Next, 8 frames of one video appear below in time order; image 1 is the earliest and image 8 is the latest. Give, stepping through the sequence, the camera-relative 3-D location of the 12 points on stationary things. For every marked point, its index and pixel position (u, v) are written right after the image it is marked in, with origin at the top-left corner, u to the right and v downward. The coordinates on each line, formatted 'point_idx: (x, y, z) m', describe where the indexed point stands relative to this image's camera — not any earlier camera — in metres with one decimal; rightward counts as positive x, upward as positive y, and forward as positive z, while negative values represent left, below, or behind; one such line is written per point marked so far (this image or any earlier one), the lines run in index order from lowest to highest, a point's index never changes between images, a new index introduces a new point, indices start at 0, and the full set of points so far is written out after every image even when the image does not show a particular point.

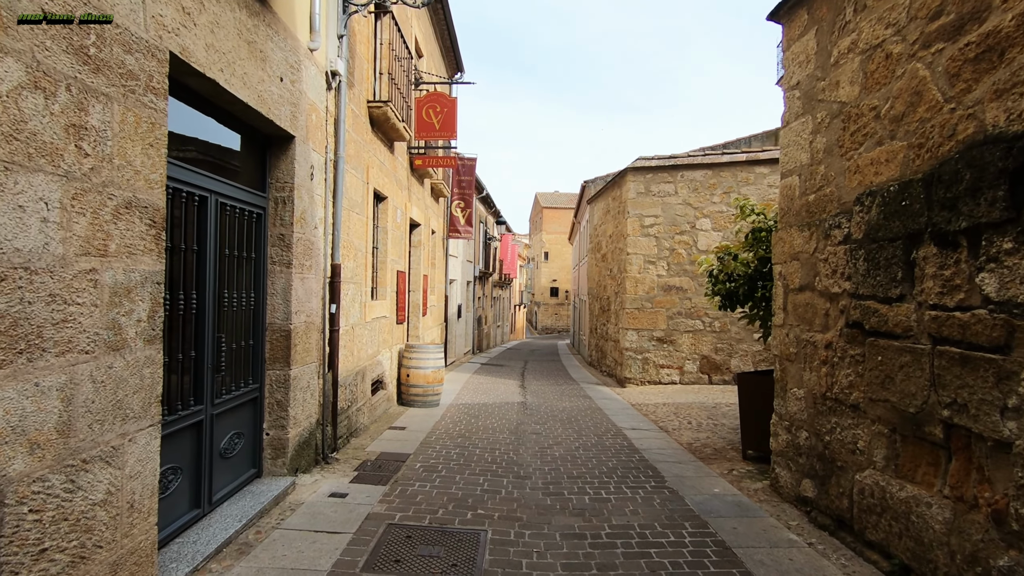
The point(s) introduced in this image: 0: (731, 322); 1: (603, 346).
0: (+3.1, -0.5, +7.9) m
1: (+1.7, -1.1, +10.4) m
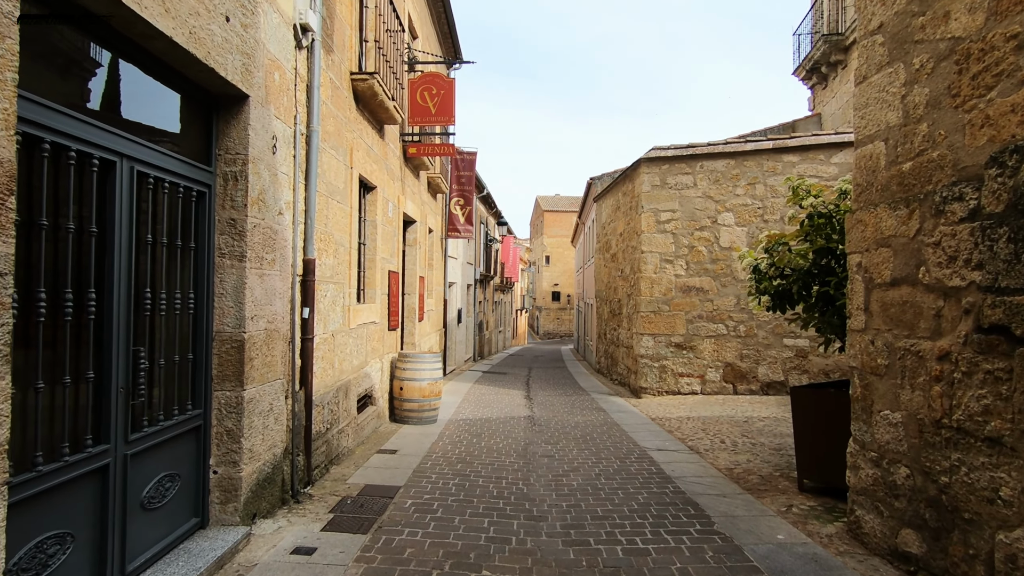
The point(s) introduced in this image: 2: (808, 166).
0: (+3.2, -0.5, +7.2) m
1: (+1.8, -1.1, +9.7) m
2: (+3.8, +1.5, +7.0) m
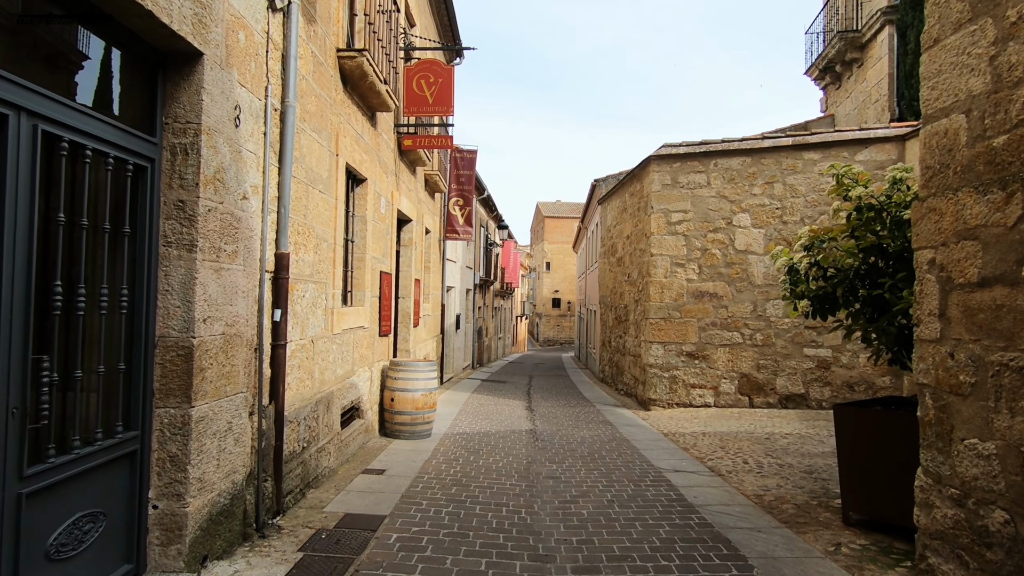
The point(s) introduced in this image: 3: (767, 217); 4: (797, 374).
0: (+3.2, -0.6, +6.7) m
1: (+1.8, -1.2, +9.2) m
2: (+3.8, +1.5, +6.6) m
3: (+3.2, +0.9, +6.8) m
4: (+3.4, -1.0, +6.6) m
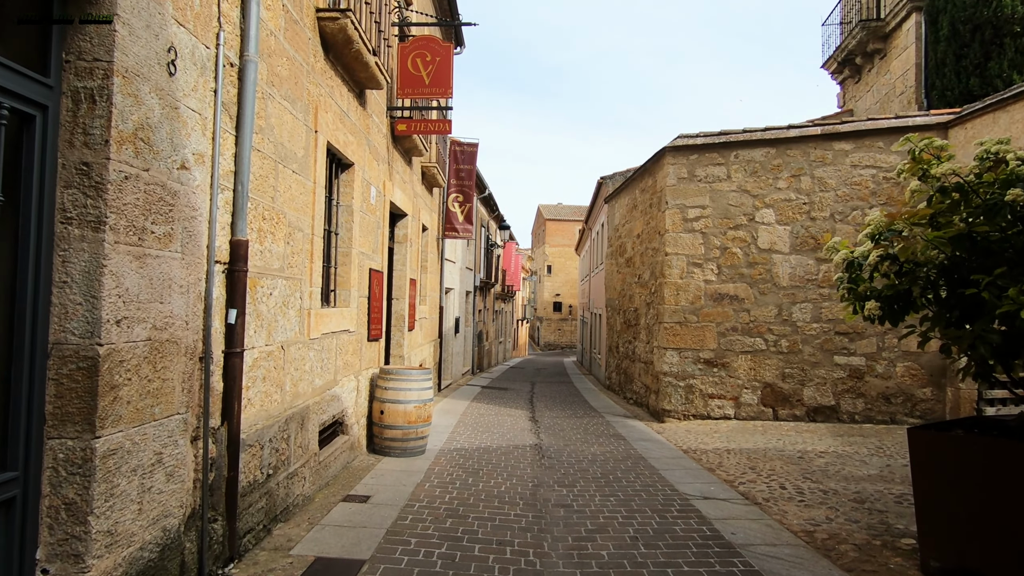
0: (+3.3, -0.6, +6.2) m
1: (+1.9, -1.3, +8.7) m
2: (+3.8, +1.5, +6.0) m
3: (+3.2, +0.9, +6.3) m
4: (+3.5, -1.1, +6.1) m
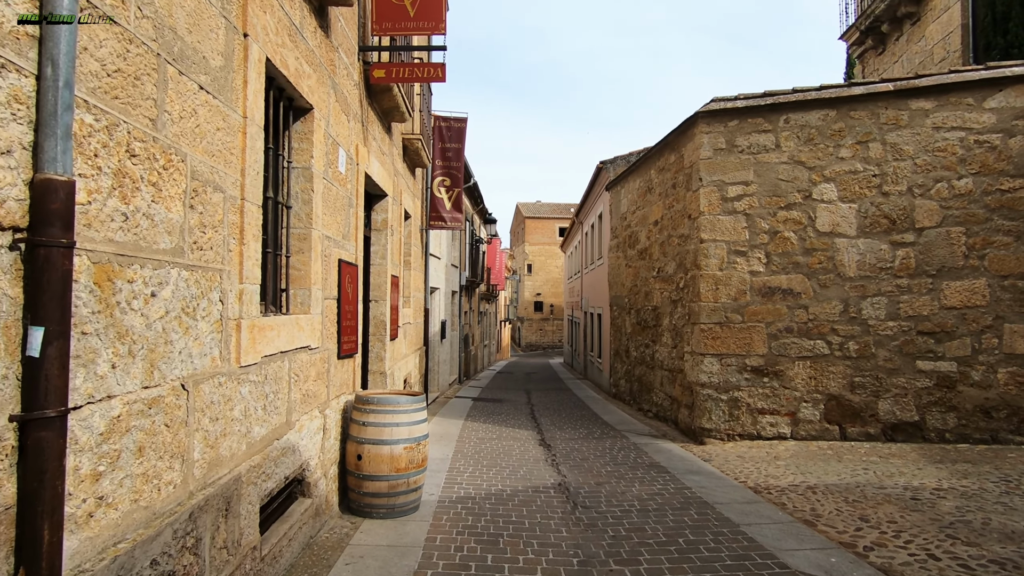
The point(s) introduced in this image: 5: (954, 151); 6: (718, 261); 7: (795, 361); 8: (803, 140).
0: (+3.3, -0.5, +5.1) m
1: (+1.9, -1.2, +7.5) m
2: (+3.9, +1.5, +4.9) m
3: (+3.3, +0.9, +5.2) m
4: (+3.6, -1.0, +5.0) m
5: (+3.9, +1.2, +4.9) m
6: (+2.1, +0.3, +5.5) m
7: (+2.7, -0.7, +5.3) m
8: (+2.8, +1.4, +5.4) m
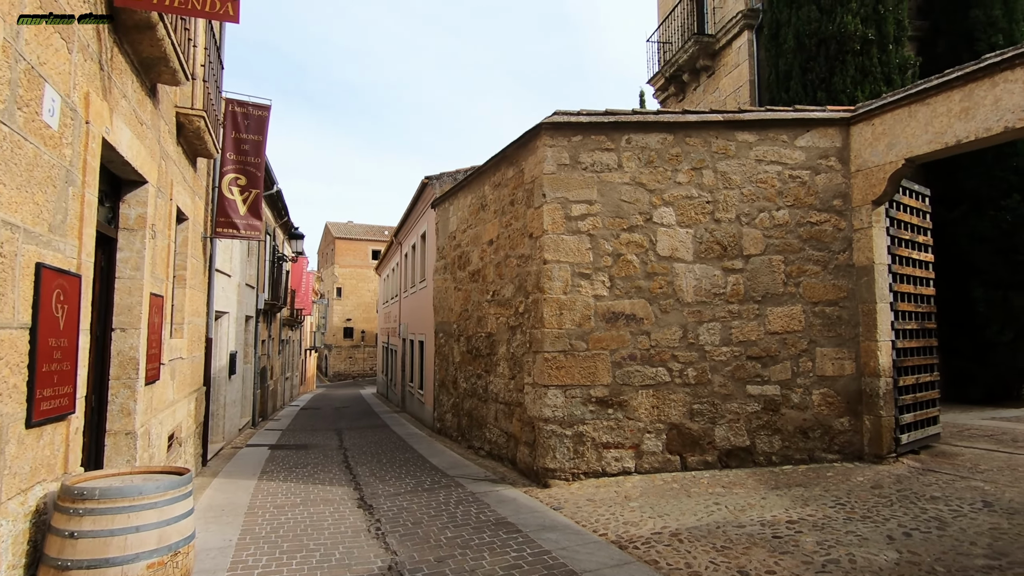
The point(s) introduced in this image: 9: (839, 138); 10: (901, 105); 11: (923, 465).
0: (+1.8, -0.8, +5.1) m
1: (-0.4, -1.5, +6.8) m
2: (+2.4, +1.3, +5.2) m
3: (+1.7, +0.7, +5.2) m
4: (+2.1, -1.2, +5.0) m
5: (+2.4, +1.0, +5.2) m
6: (+0.5, 0.0, +5.1) m
7: (+1.2, -0.9, +5.1) m
8: (+1.3, +1.2, +5.2) m
9: (+3.1, +1.4, +5.2) m
10: (+3.3, +1.6, +4.7) m
11: (+3.5, -1.5, +4.7) m
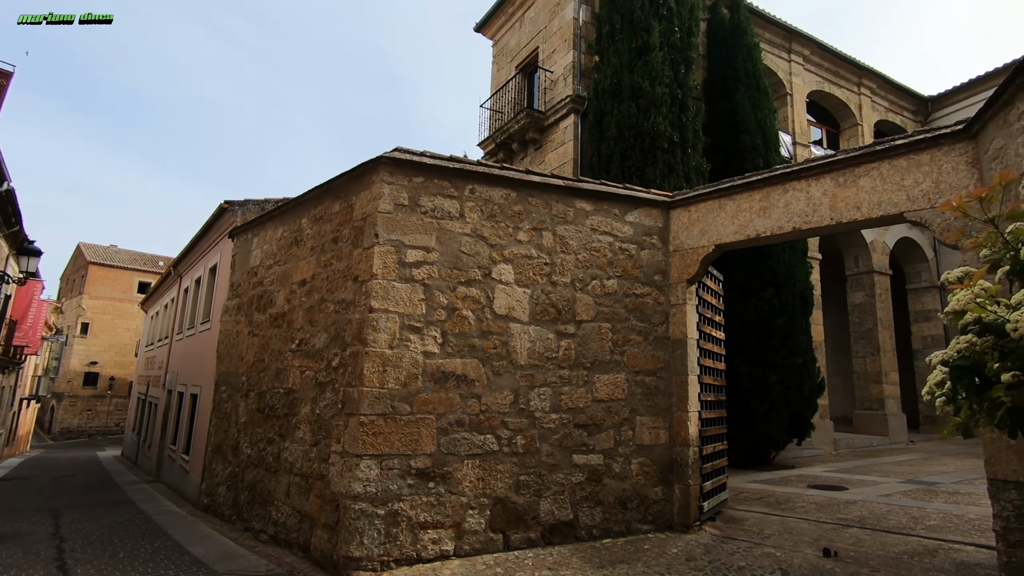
0: (+0.2, -1.3, +4.8) m
1: (-2.5, -2.0, +5.6) m
2: (+0.9, +0.7, +5.4) m
3: (+0.2, +0.1, +5.1) m
4: (+0.5, -1.8, +4.8) m
5: (+0.9, +0.3, +5.3) m
6: (-1.0, -0.4, +4.5) m
7: (-0.4, -1.4, +4.6) m
8: (-0.2, +0.7, +5.0) m
9: (+1.5, +0.7, +5.6) m
10: (+1.9, +0.9, +5.3) m
11: (+1.9, -2.2, +5.0) m
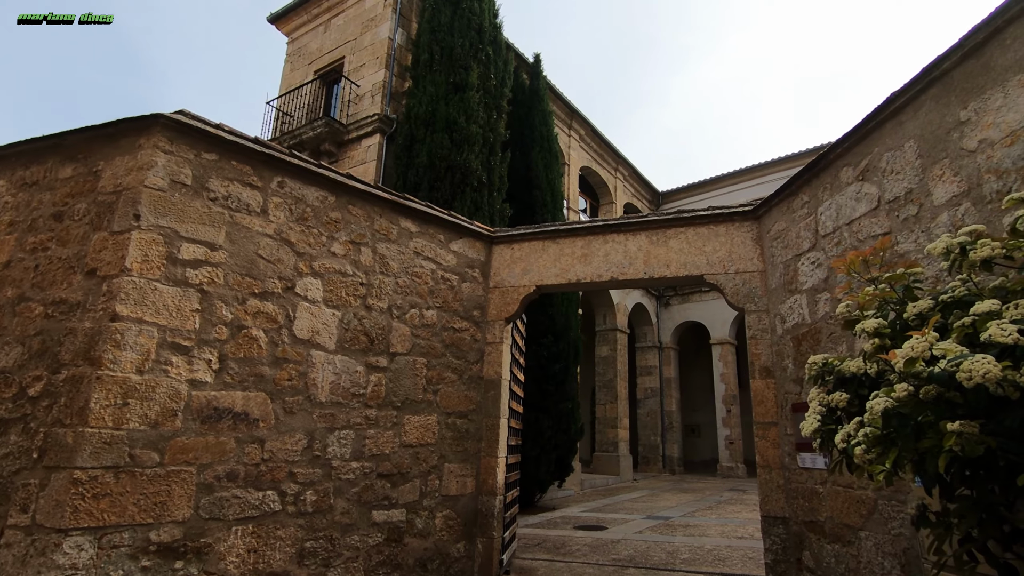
0: (-1.3, -1.5, +4.0) m
1: (-4.1, -1.9, +3.5) m
2: (-0.8, +0.4, +4.9) m
3: (-1.3, 0.0, +4.3) m
4: (-1.1, -2.0, +4.0) m
5: (-0.8, +0.1, +4.8) m
6: (-2.2, -0.4, +3.2) m
7: (-1.7, -1.5, +3.5) m
8: (-1.6, +0.5, +4.1) m
9: (-0.3, +0.3, +5.4) m
10: (+0.2, +0.5, +5.3) m
11: (+0.1, -2.6, +4.7) m
